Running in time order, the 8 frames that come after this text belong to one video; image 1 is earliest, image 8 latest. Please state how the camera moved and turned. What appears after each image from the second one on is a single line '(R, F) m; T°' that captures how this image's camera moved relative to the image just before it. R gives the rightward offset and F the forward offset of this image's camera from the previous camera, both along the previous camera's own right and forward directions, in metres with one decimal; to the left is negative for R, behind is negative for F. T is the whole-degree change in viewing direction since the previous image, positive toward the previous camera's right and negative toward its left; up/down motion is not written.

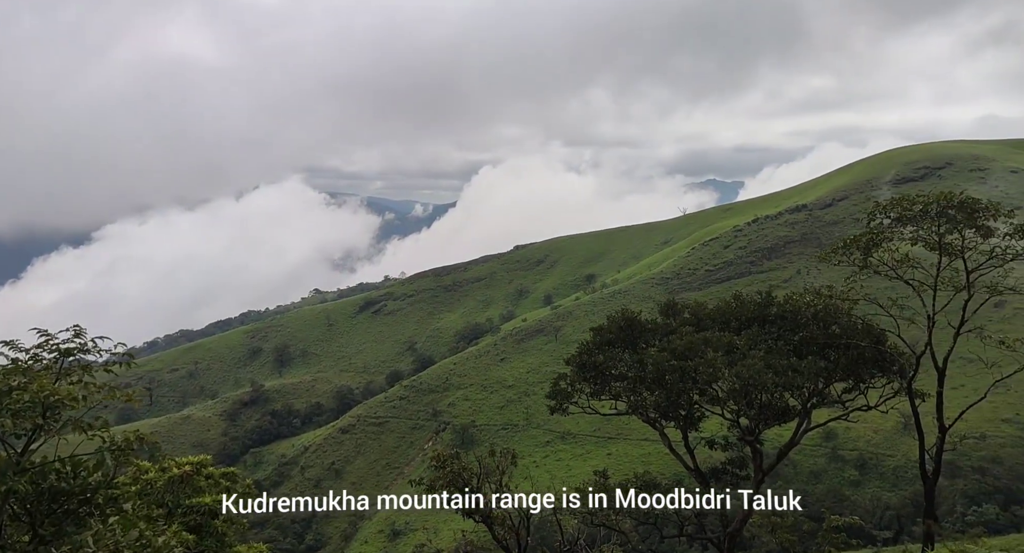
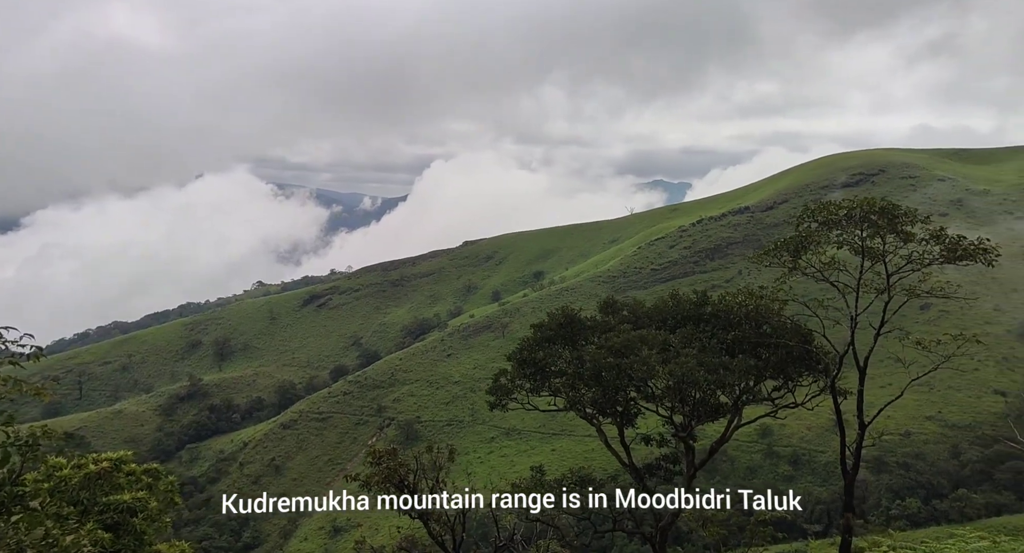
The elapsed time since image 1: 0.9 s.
(+0.5, -0.1) m; +4°
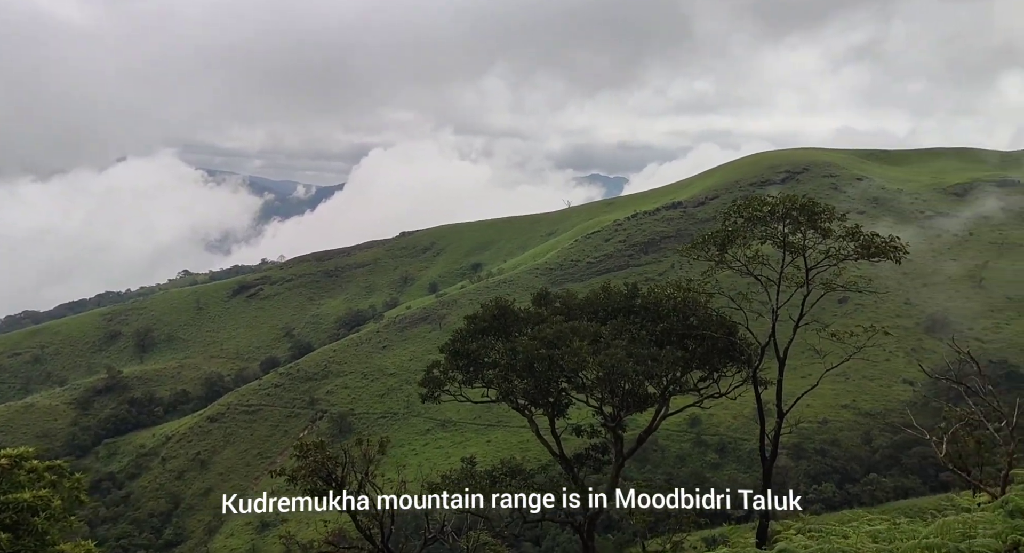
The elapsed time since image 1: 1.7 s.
(+0.1, -0.5) m; +4°
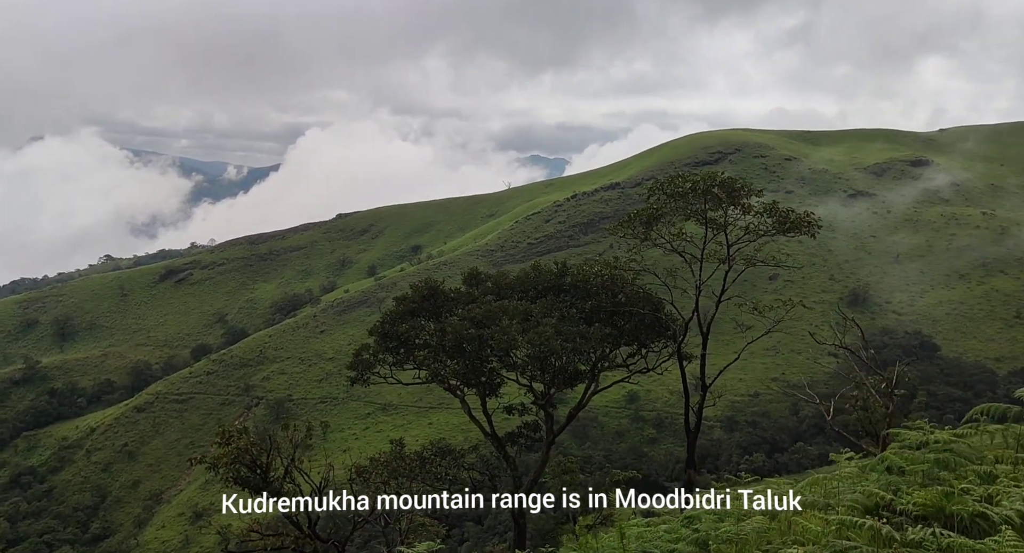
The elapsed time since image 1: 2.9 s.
(+0.7, +0.2) m; +4°
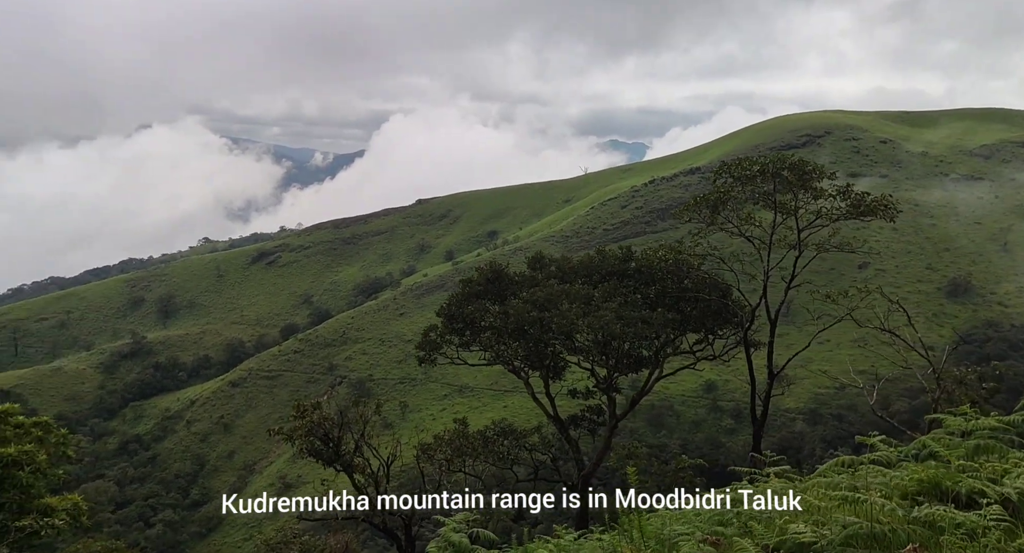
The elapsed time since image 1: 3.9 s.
(+0.9, +0.1) m; -5°
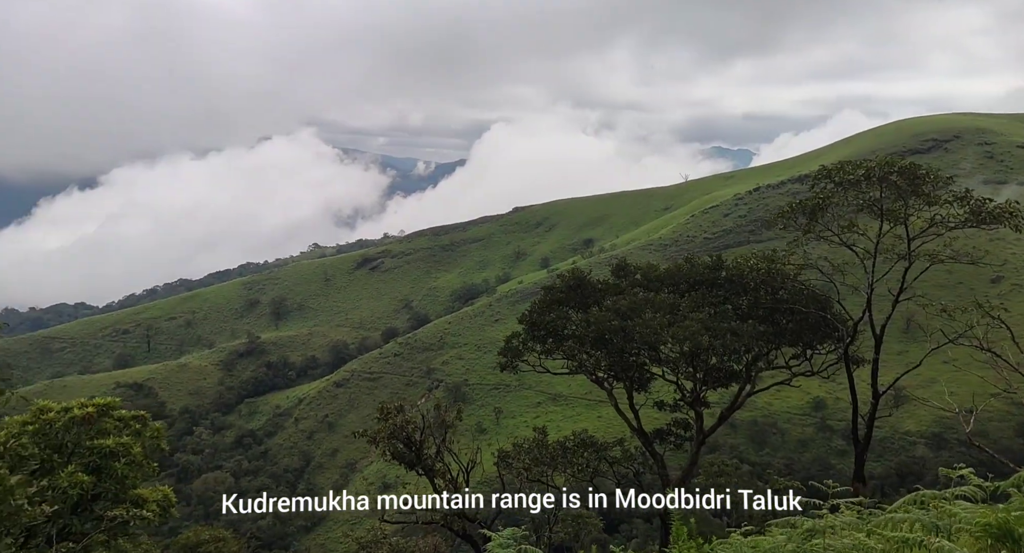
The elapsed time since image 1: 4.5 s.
(+0.9, +2.3) m; -6°
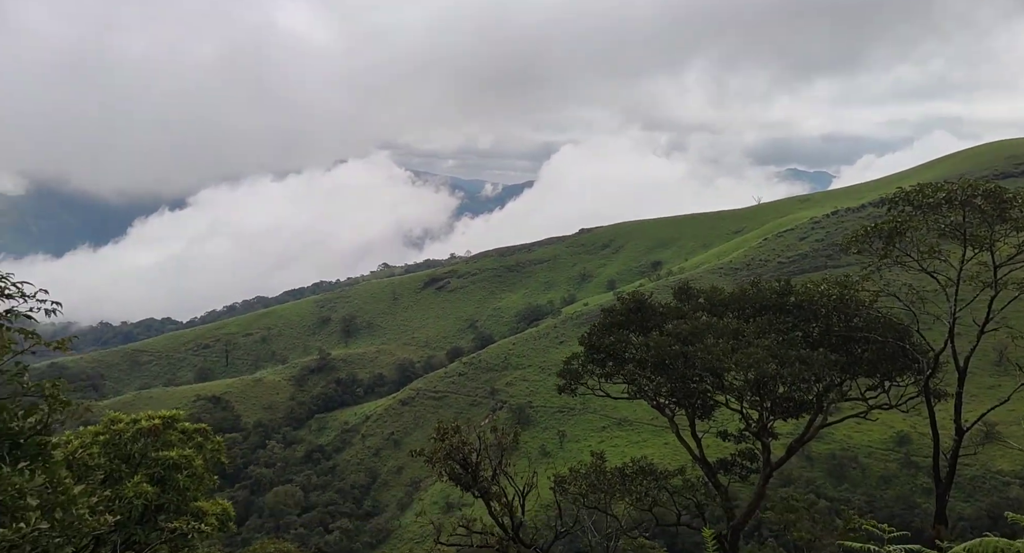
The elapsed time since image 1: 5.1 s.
(+0.4, +1.2) m; -4°
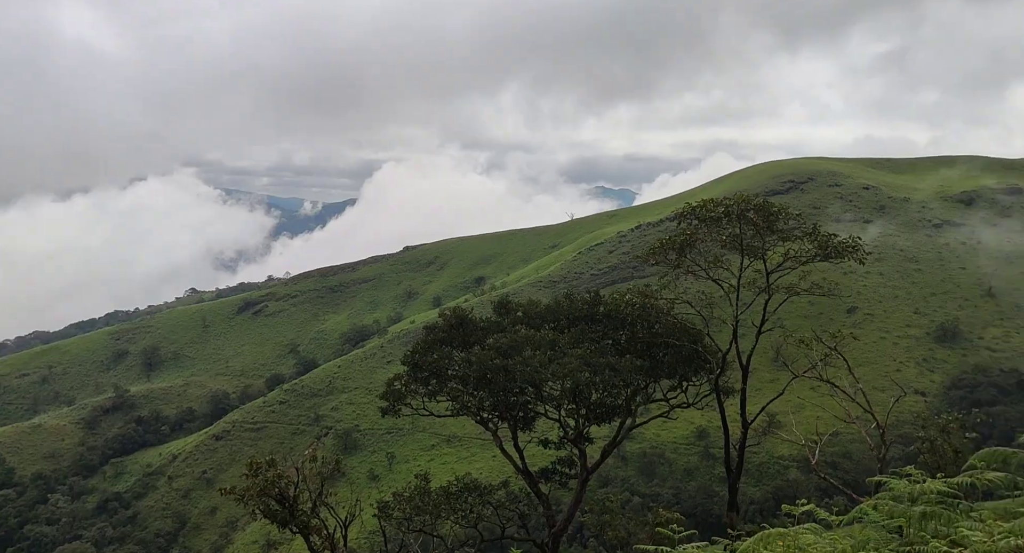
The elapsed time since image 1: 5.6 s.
(+0.4, -1.2) m; +12°
